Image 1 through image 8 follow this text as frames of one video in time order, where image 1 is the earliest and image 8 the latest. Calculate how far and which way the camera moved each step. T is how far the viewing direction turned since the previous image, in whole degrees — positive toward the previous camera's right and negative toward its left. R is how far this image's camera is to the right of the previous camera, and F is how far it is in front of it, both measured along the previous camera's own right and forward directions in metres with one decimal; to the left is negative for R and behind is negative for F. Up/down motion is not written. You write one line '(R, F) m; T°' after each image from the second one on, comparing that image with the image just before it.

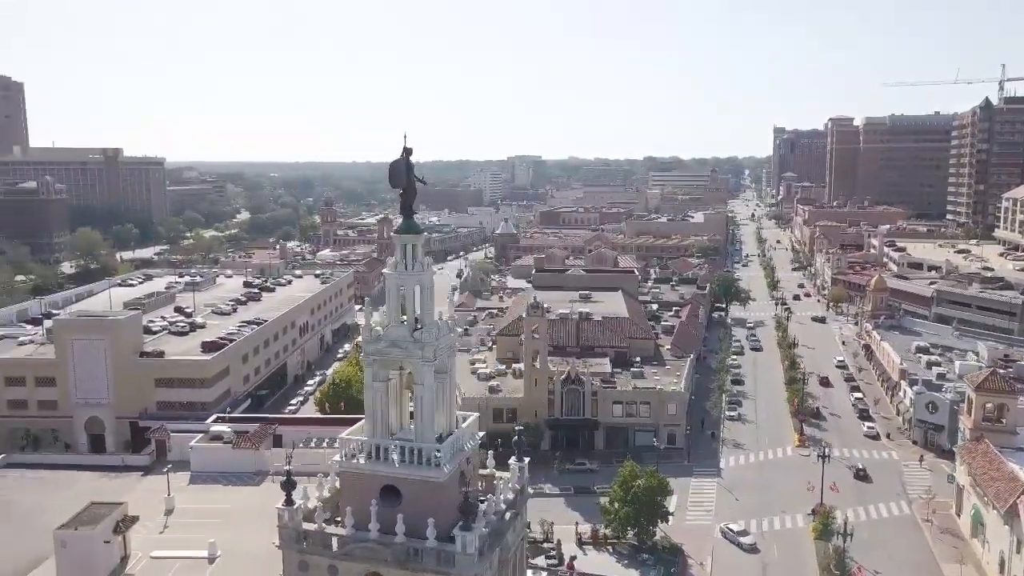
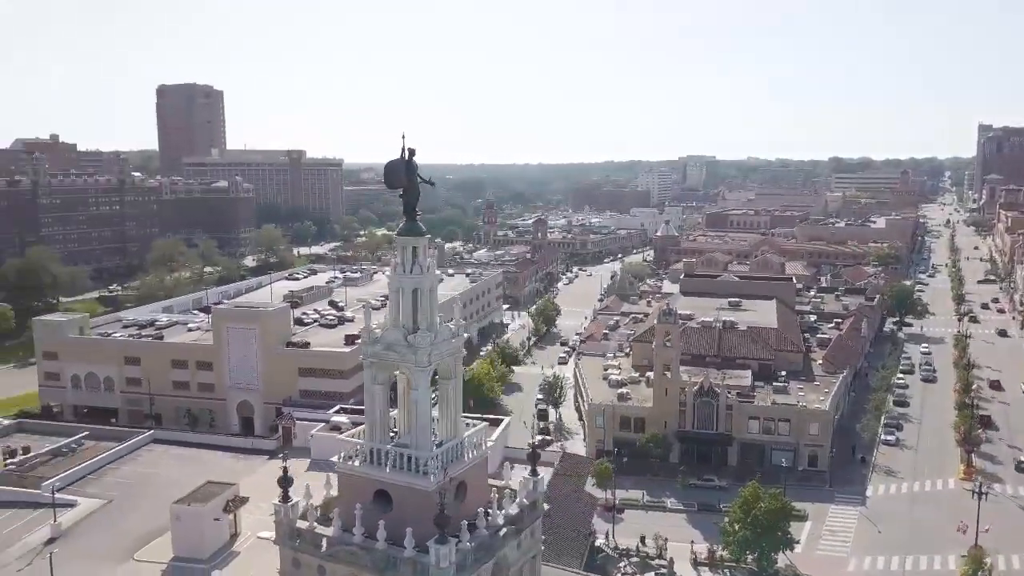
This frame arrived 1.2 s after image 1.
(+2.8, +0.9) m; -12°
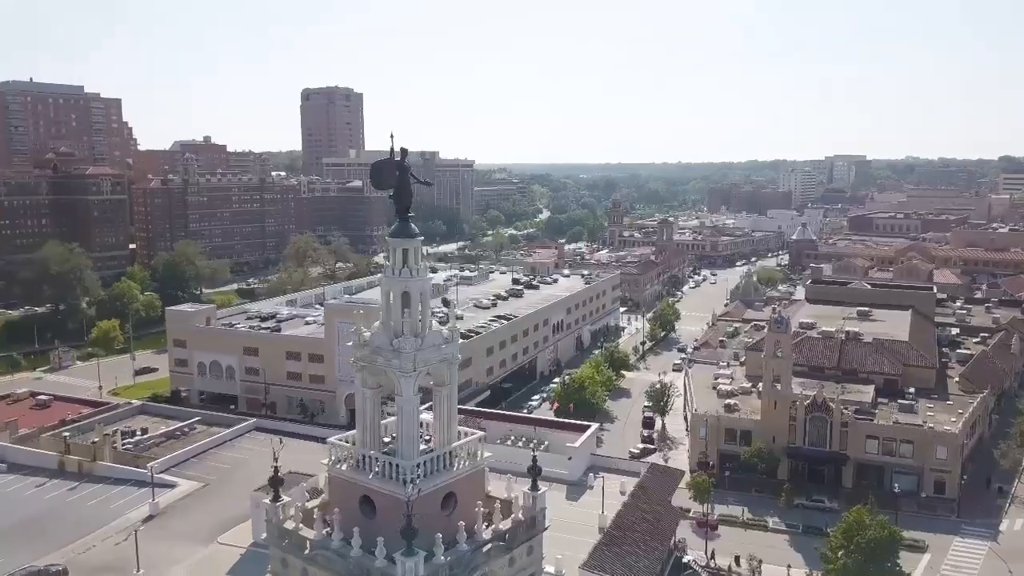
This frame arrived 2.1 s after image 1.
(+2.3, +0.8) m; -10°
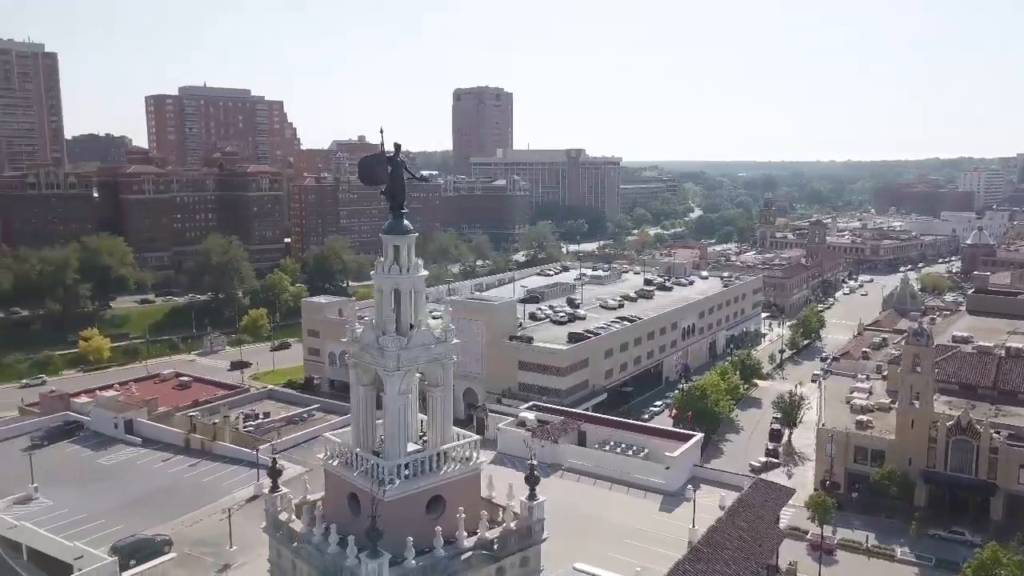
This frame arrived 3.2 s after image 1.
(+2.6, +0.8) m; -11°
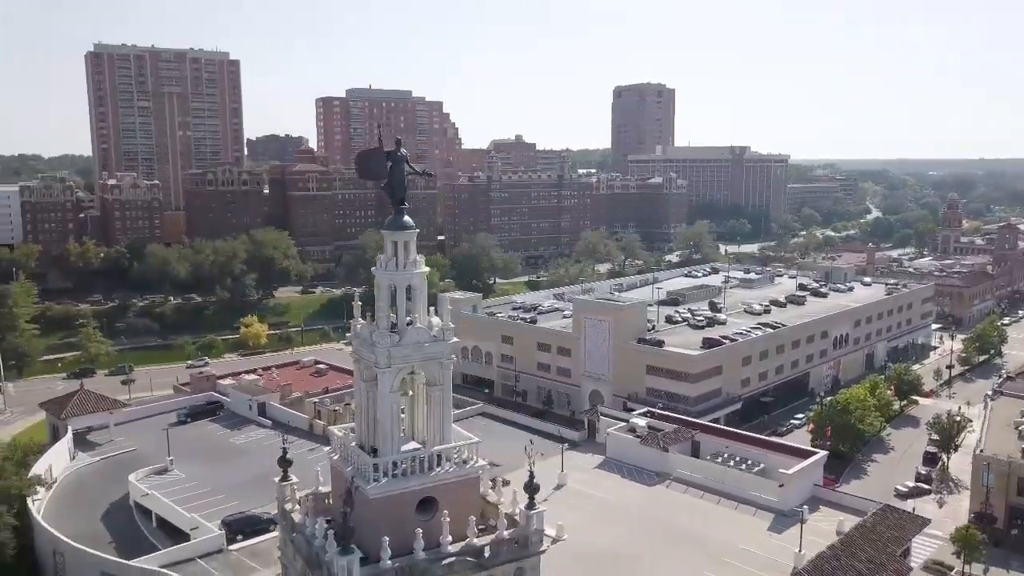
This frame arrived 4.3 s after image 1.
(+2.6, +0.8) m; -12°
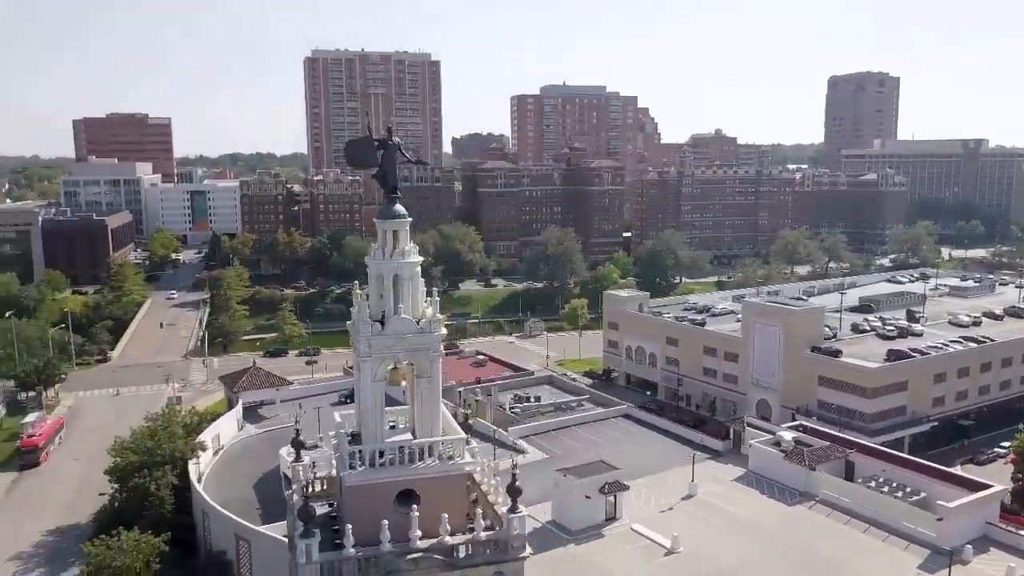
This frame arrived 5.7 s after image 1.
(+3.4, +1.0) m; -15°
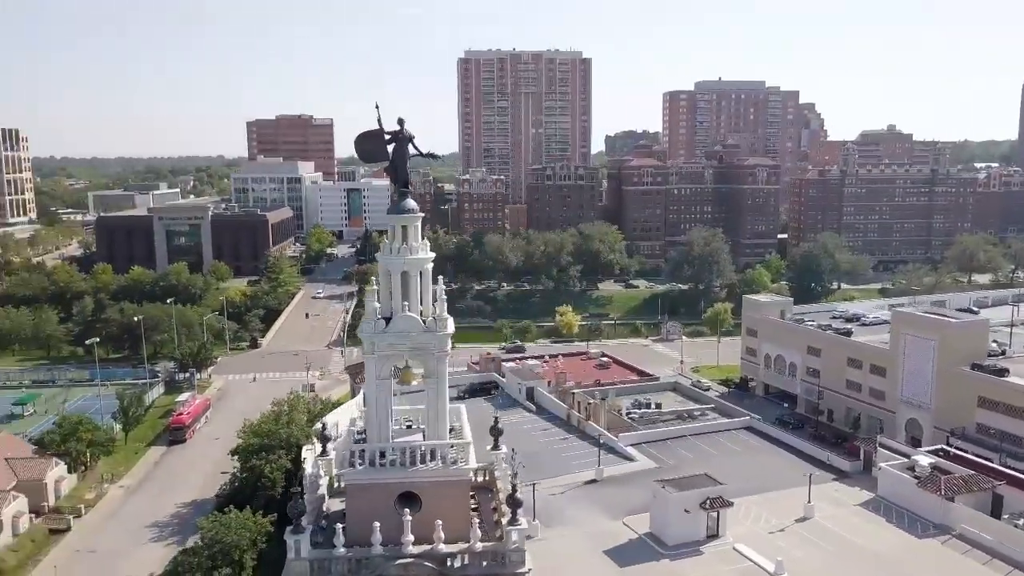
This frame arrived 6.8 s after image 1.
(+2.2, +0.9) m; -11°
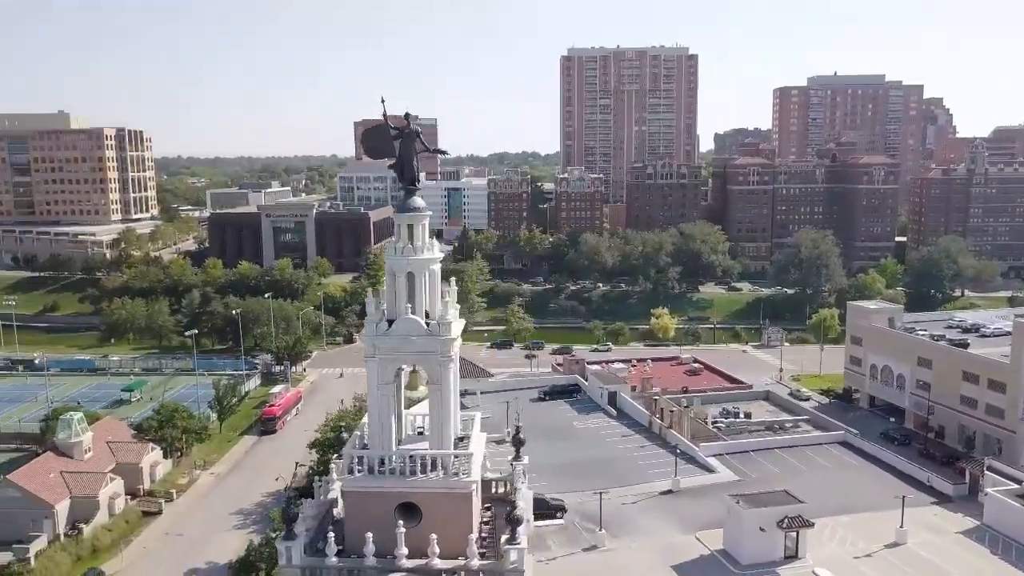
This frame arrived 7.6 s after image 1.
(+1.4, +0.8) m; -8°
